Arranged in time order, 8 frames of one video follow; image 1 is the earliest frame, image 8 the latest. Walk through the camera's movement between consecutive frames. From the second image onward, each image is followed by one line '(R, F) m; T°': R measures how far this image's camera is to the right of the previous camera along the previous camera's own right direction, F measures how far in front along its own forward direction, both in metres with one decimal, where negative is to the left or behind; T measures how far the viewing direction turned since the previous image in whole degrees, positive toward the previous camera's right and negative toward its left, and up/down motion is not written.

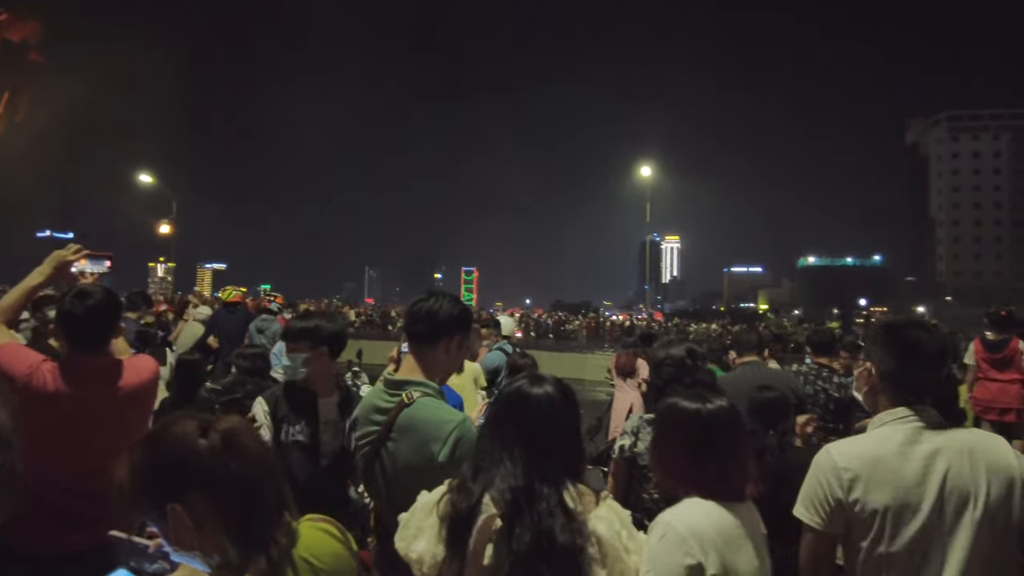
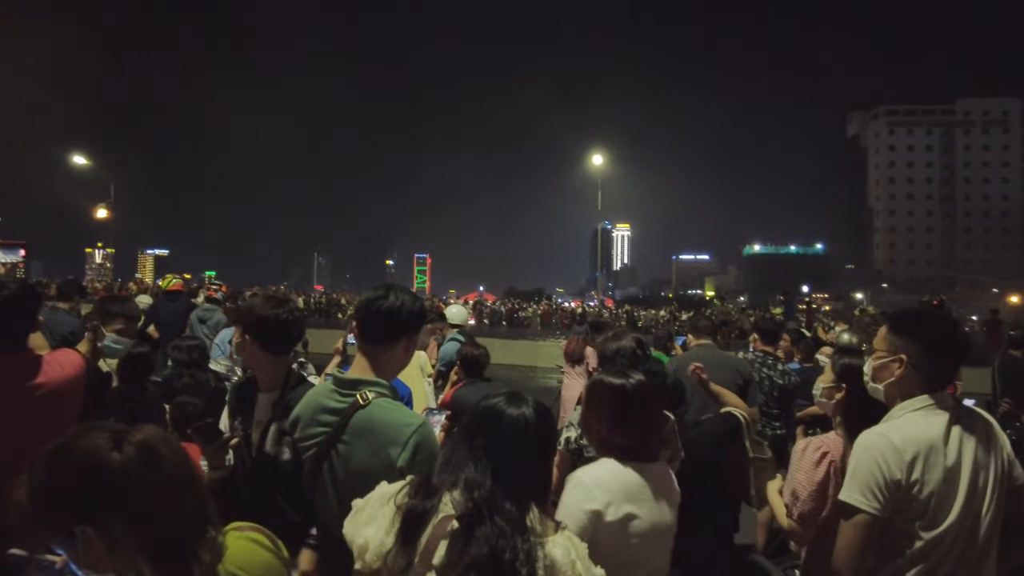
(0.0, 0.0) m; +4°
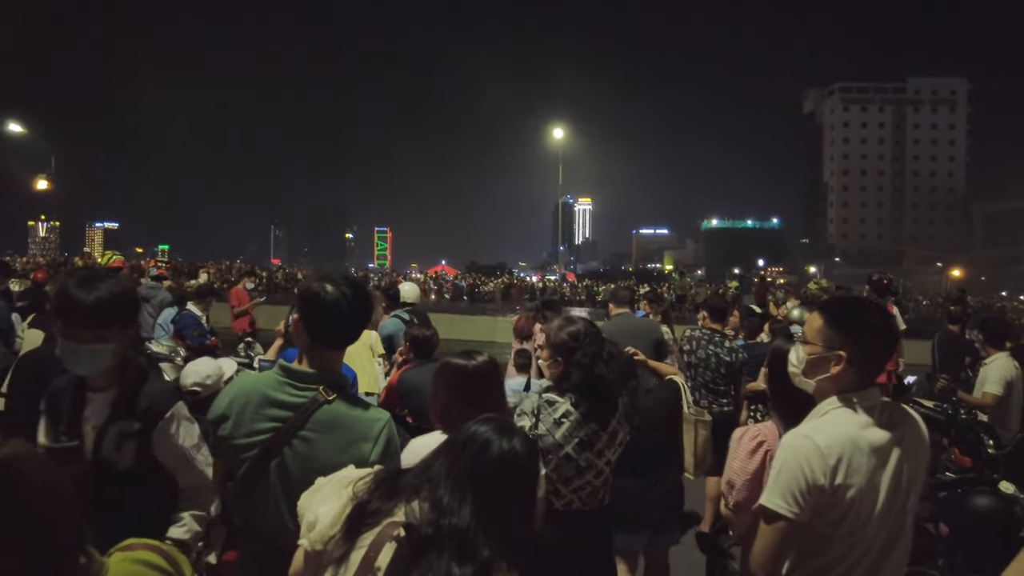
(+0.1, +0.1) m; +3°
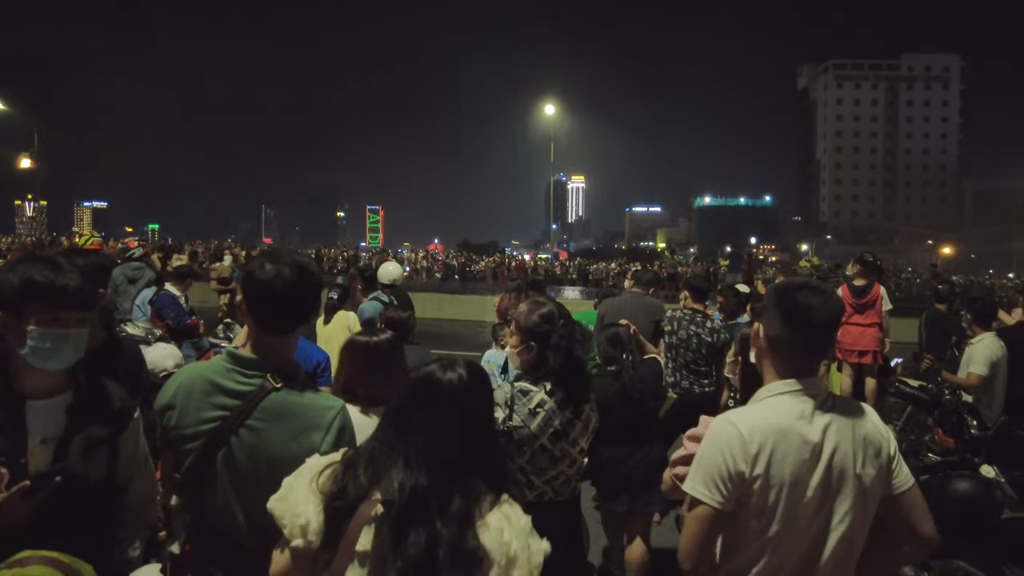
(+0.1, +0.1) m; +1°
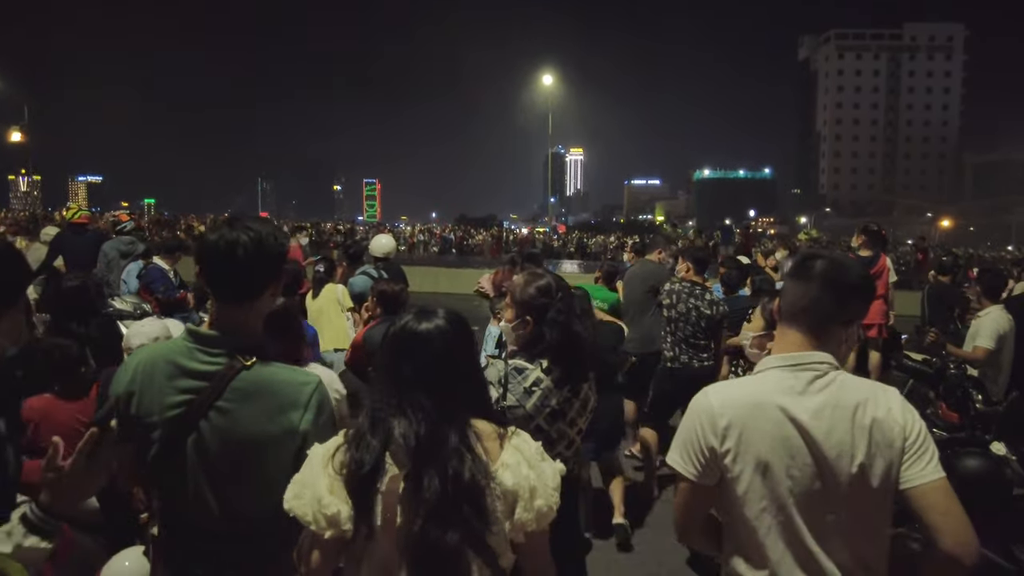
(0.0, +0.2) m; 0°
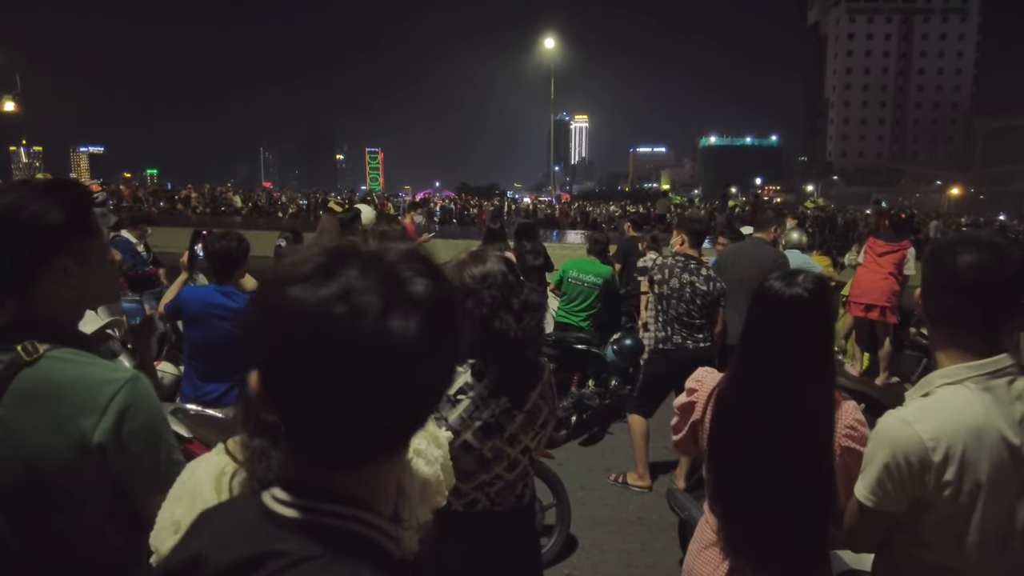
(+0.2, +0.5) m; 0°
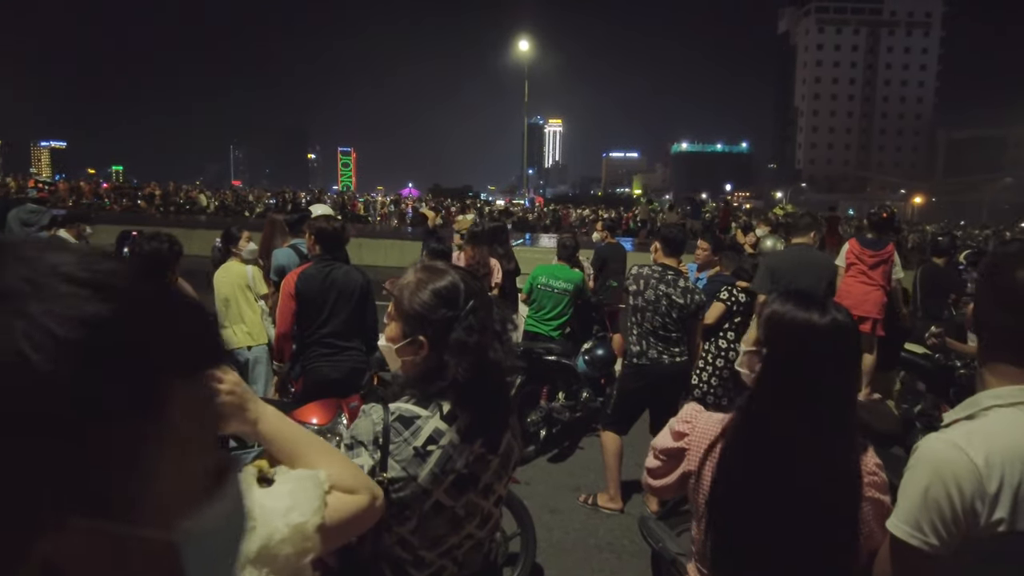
(+0.1, +0.4) m; +2°
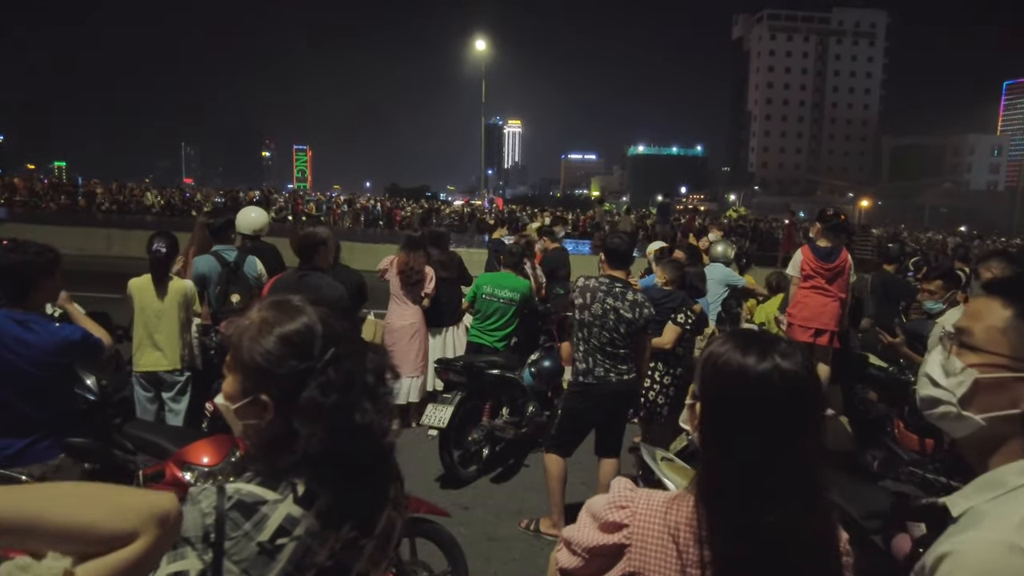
(+0.2, +0.4) m; +3°
